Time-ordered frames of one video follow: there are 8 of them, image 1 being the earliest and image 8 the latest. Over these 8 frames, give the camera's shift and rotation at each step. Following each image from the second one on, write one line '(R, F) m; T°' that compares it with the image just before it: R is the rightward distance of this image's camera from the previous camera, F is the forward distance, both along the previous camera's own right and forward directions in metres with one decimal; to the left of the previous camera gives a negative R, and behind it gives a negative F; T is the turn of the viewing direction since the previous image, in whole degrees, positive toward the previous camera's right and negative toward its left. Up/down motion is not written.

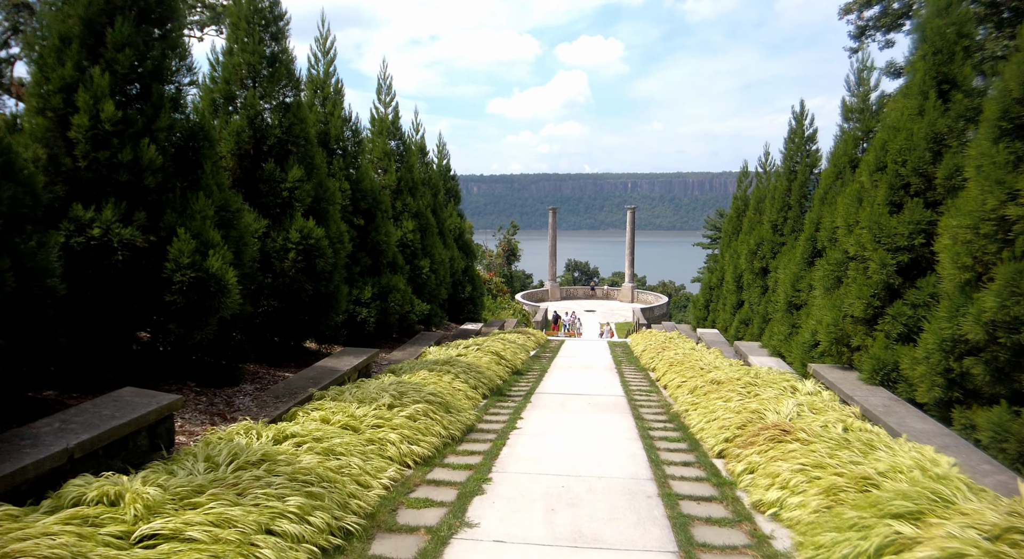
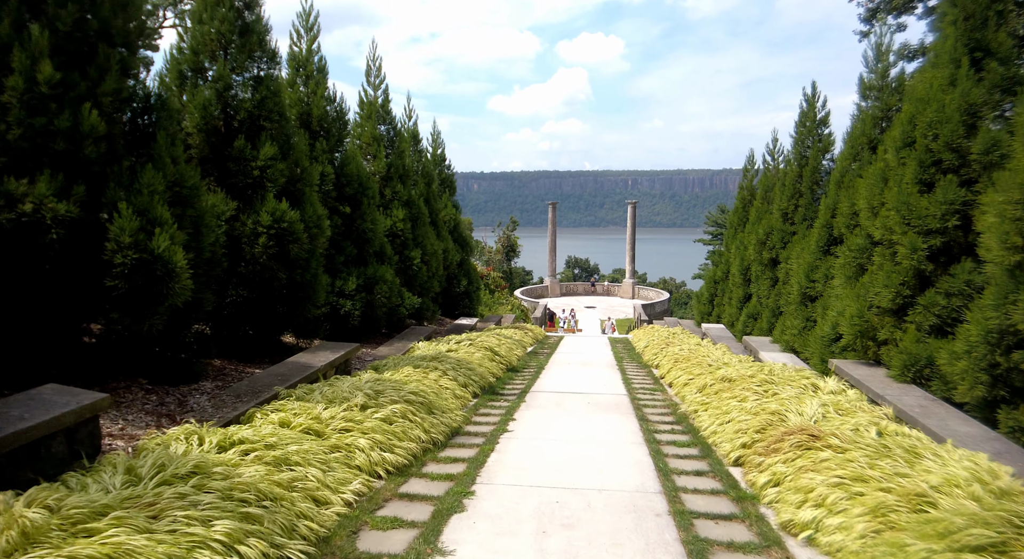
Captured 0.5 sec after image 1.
(+0.1, +0.7) m; 0°
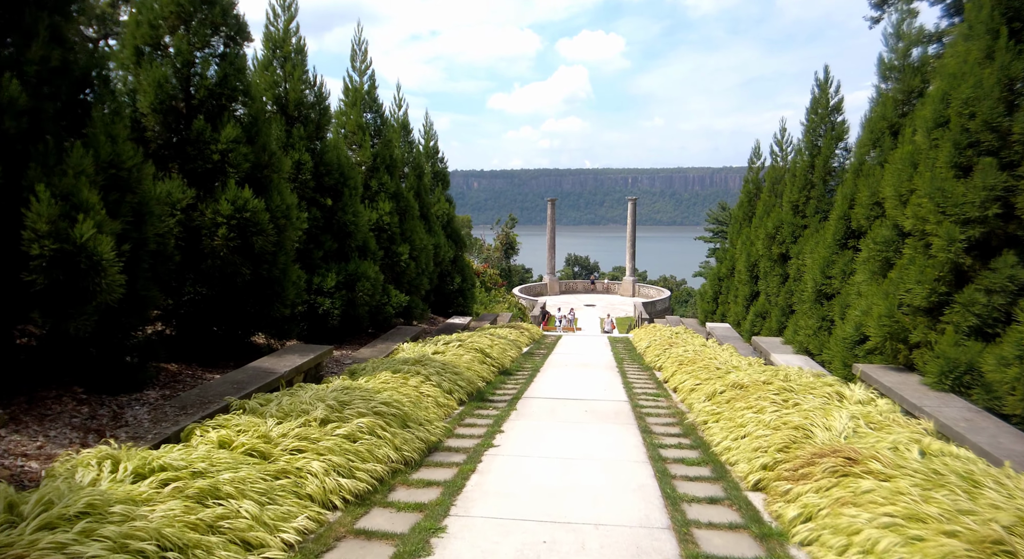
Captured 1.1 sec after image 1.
(+0.1, +0.7) m; 0°
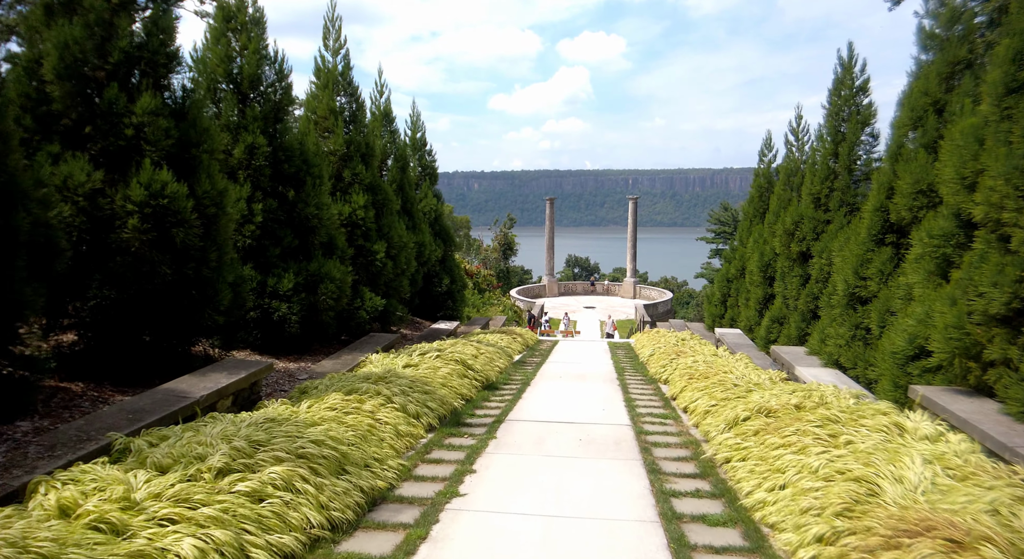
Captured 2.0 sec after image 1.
(+0.2, +1.1) m; 0°
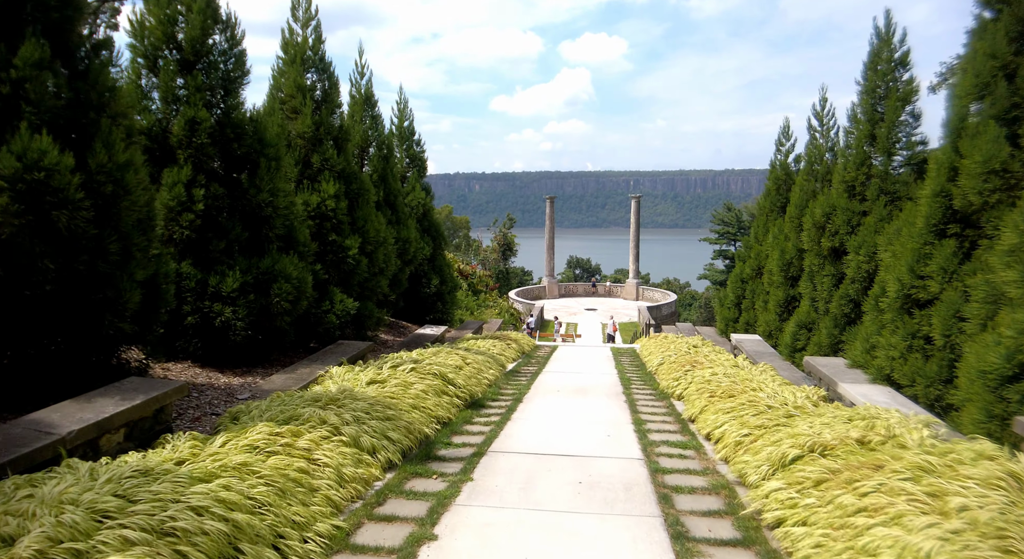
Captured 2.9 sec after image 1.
(+0.1, +1.2) m; 0°
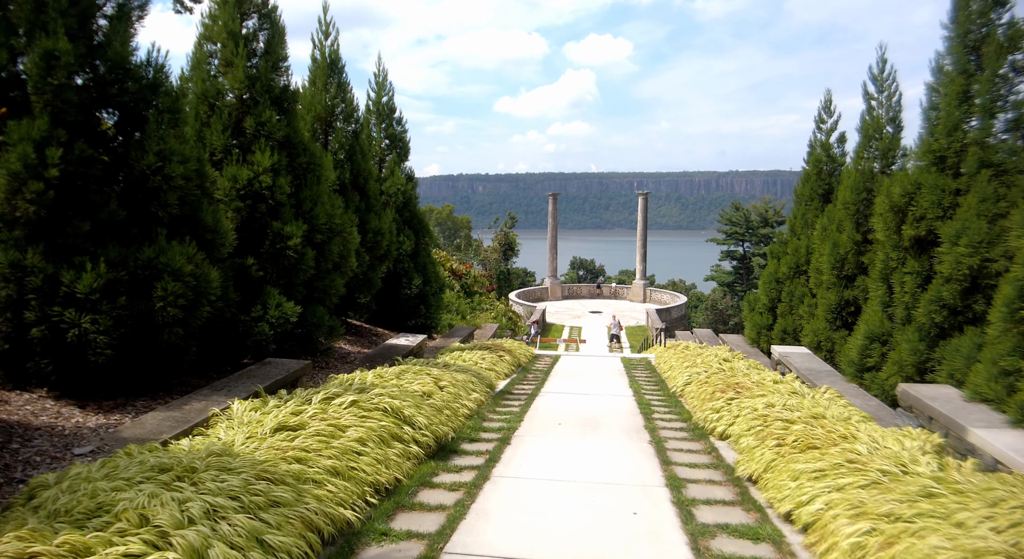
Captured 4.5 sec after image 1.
(+0.1, +1.8) m; 0°
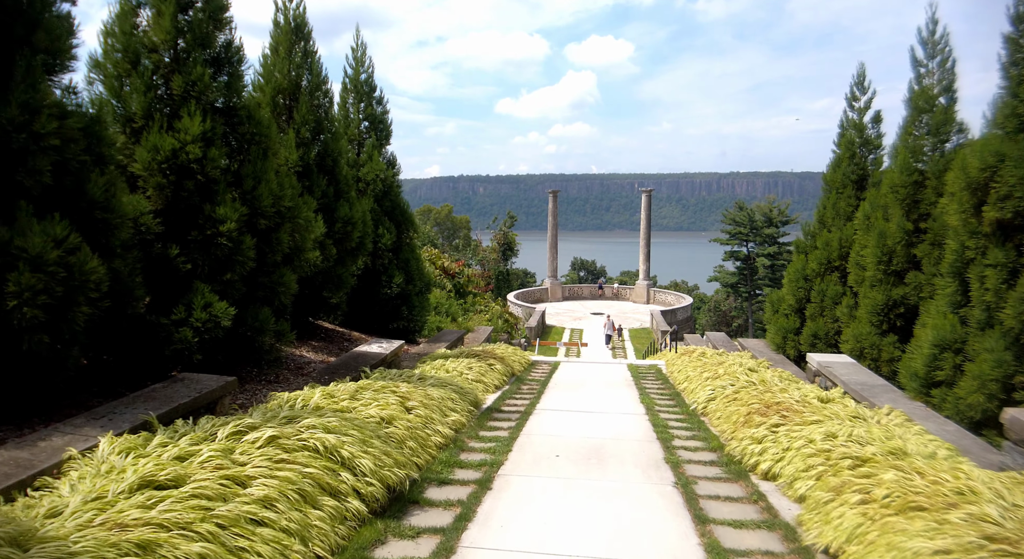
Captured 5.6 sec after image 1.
(+0.1, +1.2) m; 0°
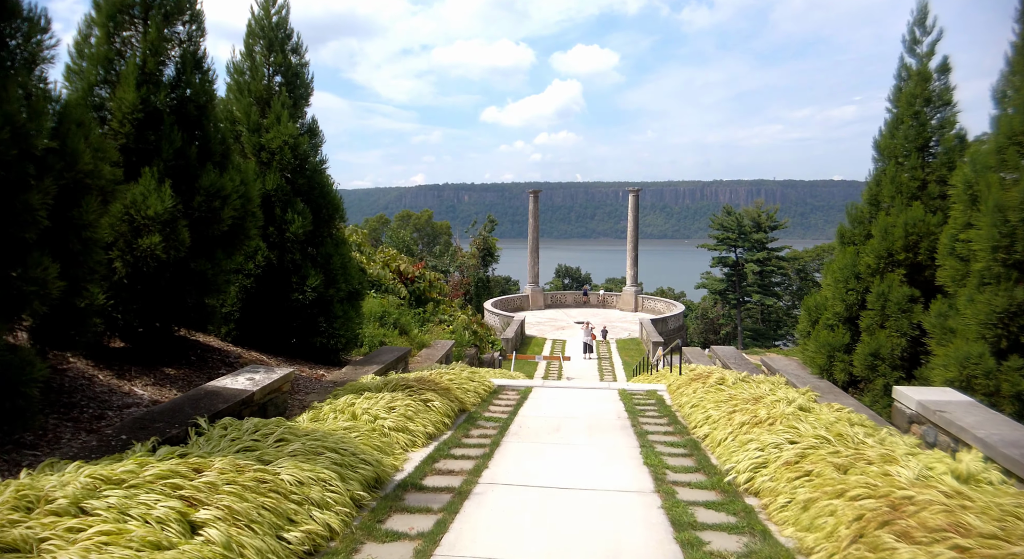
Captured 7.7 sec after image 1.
(+0.3, +2.3) m; +1°
